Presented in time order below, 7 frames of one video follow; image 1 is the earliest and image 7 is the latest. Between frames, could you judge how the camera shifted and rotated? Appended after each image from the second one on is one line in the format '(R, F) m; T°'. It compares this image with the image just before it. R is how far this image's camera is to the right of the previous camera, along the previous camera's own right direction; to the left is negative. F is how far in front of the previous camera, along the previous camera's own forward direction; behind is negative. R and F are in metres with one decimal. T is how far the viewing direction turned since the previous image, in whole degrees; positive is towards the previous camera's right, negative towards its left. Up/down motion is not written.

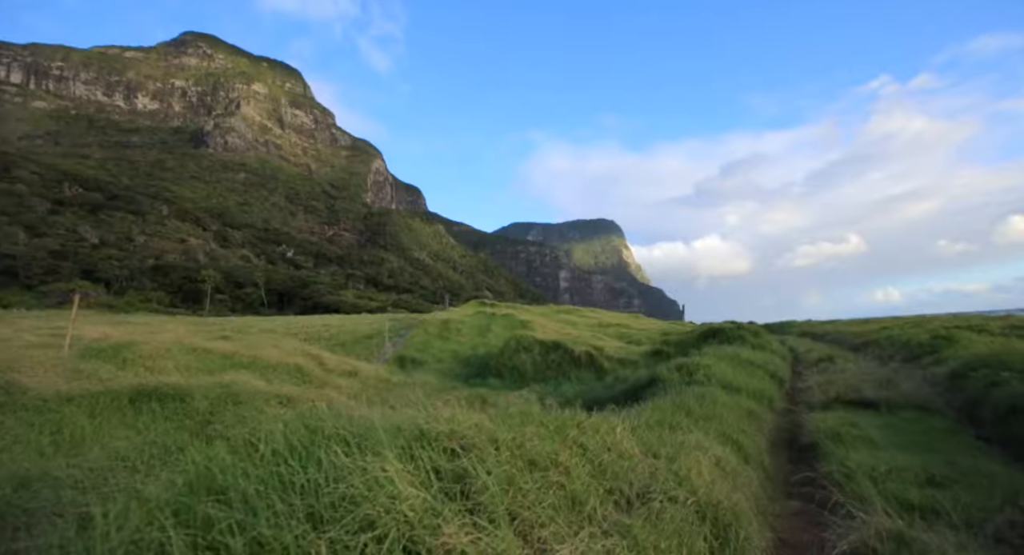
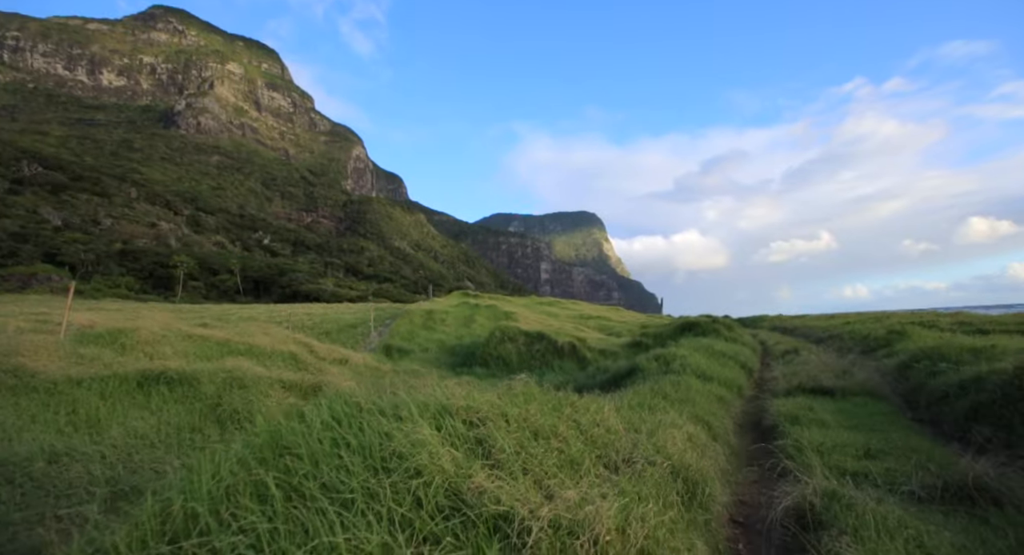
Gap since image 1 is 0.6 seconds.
(-0.3, -0.8) m; +2°
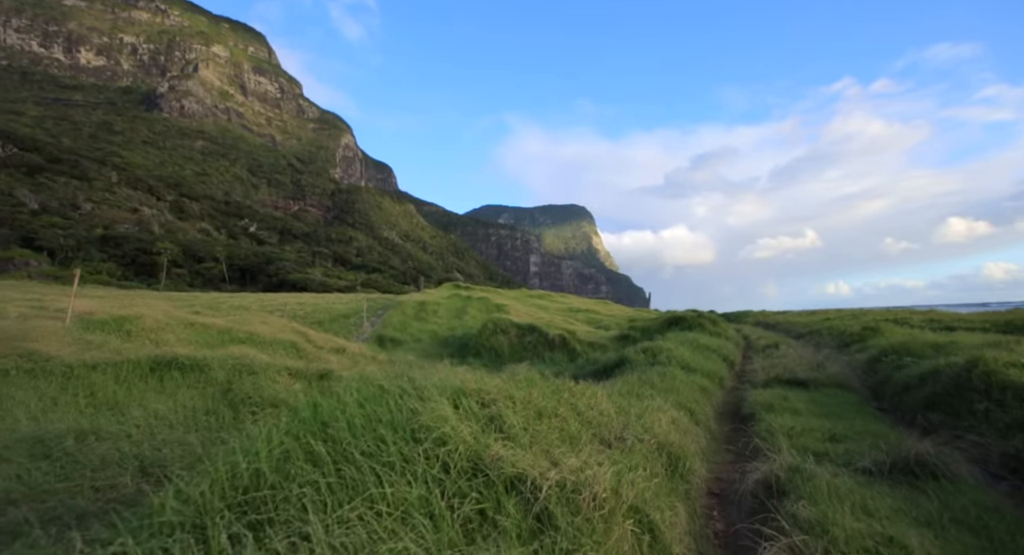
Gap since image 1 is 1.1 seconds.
(-0.2, -0.6) m; +1°
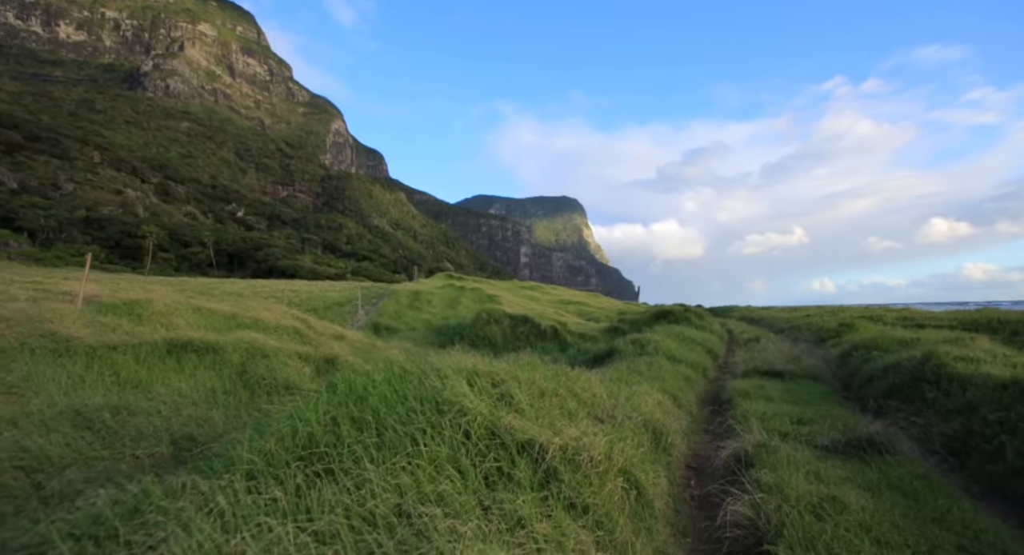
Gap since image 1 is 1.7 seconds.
(-0.2, -0.8) m; +1°
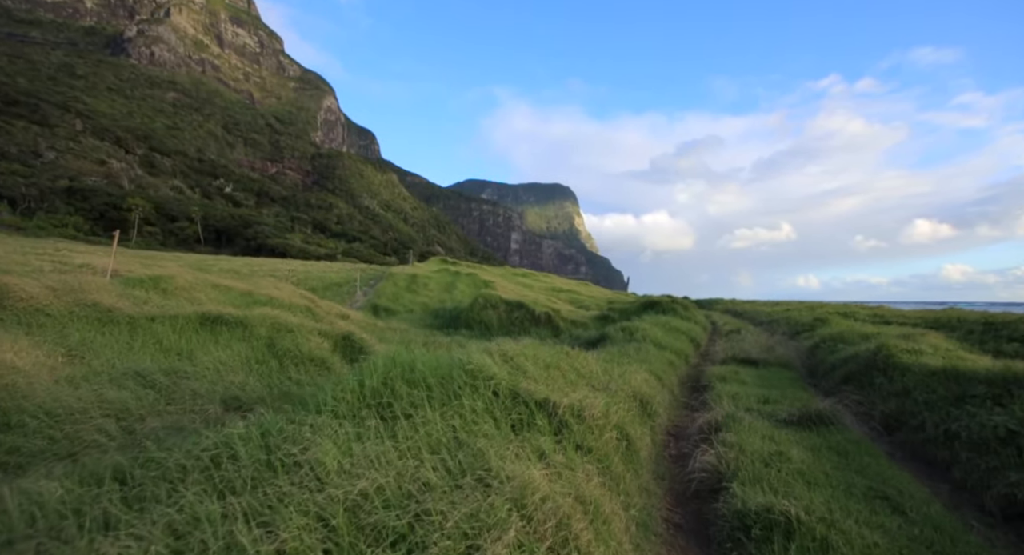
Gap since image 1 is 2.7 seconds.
(-0.4, -1.3) m; +1°
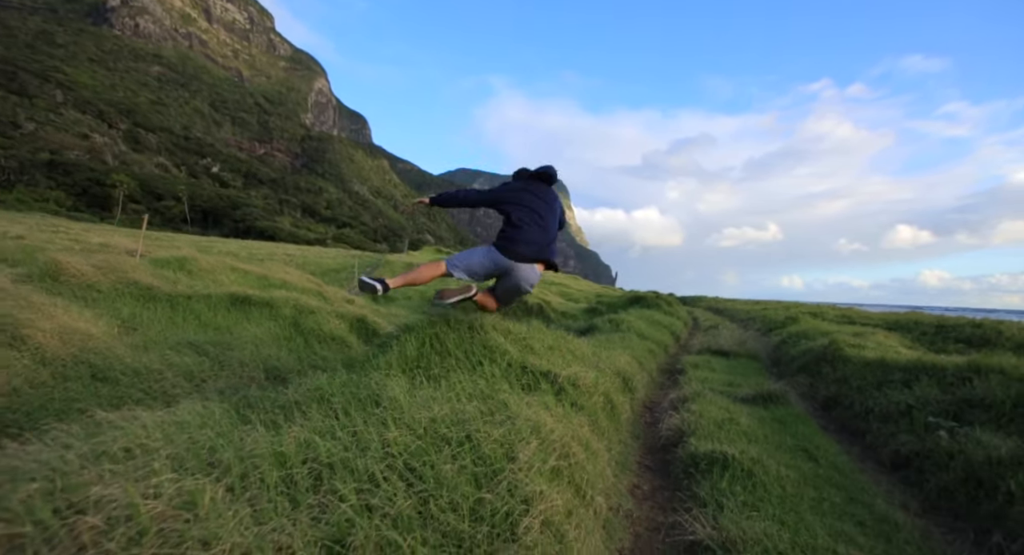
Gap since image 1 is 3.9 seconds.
(-0.4, -1.6) m; +1°
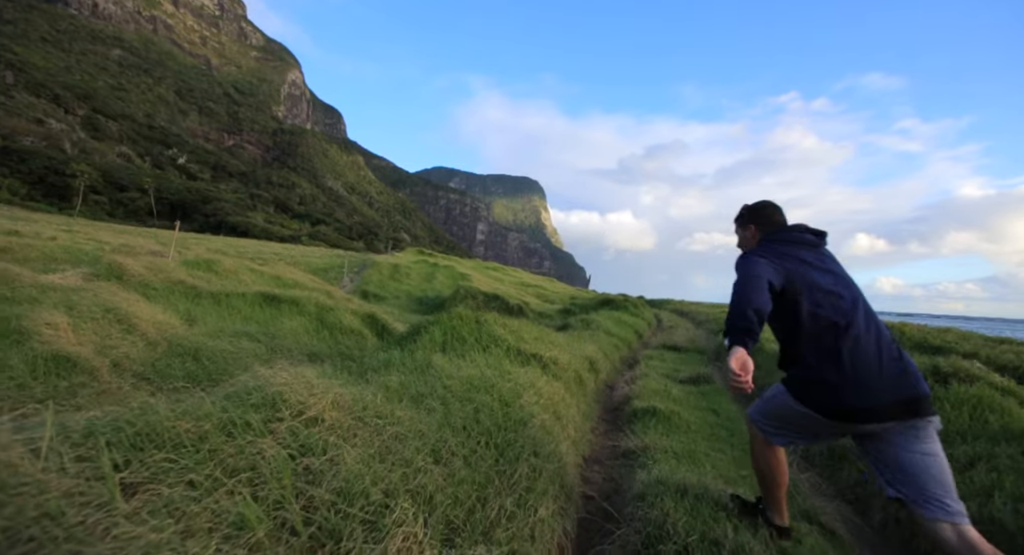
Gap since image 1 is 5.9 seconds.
(-0.5, -3.0) m; +3°
